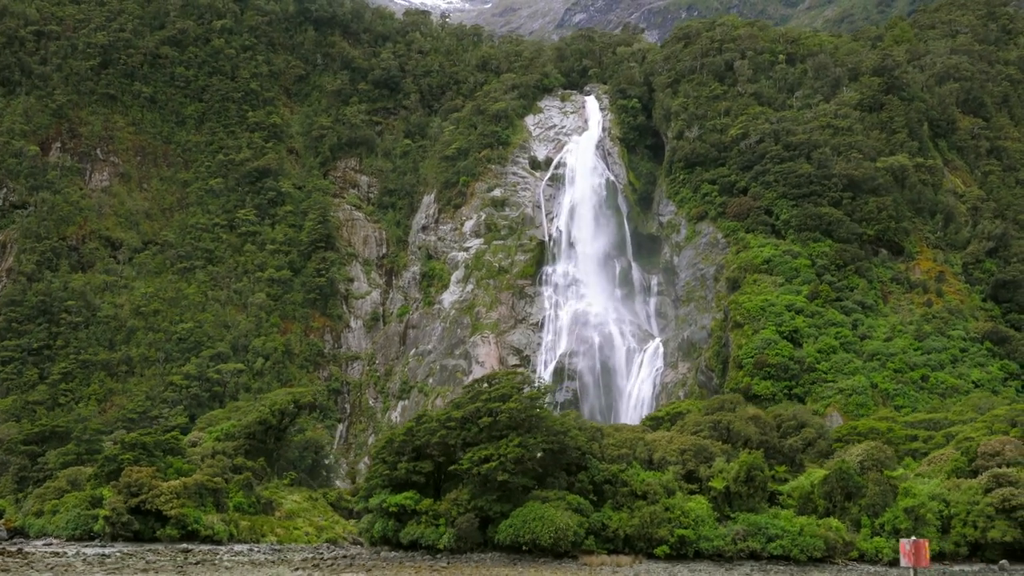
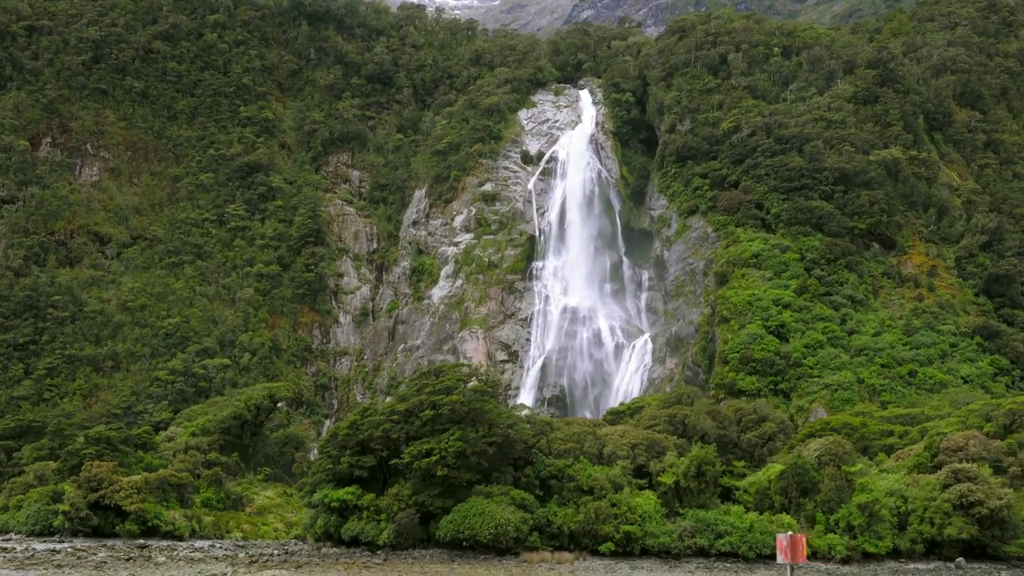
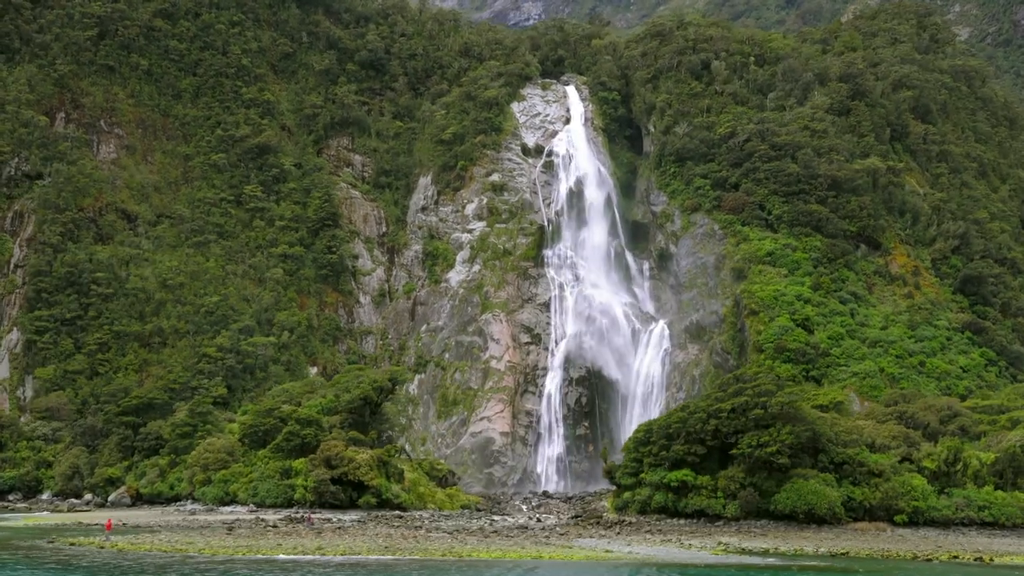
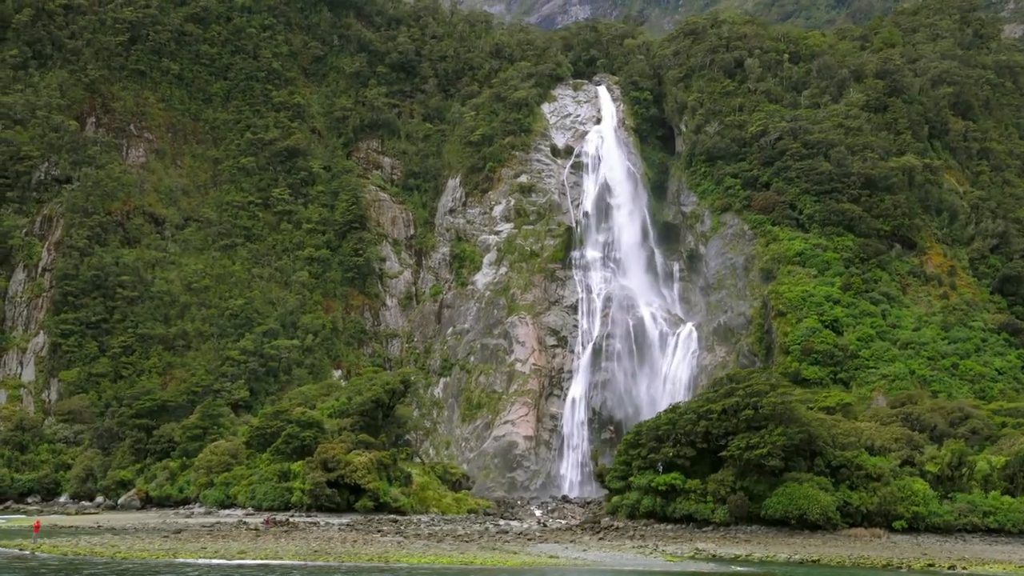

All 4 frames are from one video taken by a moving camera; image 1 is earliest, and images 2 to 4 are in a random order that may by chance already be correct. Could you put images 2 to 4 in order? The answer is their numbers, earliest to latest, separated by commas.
2, 3, 4
